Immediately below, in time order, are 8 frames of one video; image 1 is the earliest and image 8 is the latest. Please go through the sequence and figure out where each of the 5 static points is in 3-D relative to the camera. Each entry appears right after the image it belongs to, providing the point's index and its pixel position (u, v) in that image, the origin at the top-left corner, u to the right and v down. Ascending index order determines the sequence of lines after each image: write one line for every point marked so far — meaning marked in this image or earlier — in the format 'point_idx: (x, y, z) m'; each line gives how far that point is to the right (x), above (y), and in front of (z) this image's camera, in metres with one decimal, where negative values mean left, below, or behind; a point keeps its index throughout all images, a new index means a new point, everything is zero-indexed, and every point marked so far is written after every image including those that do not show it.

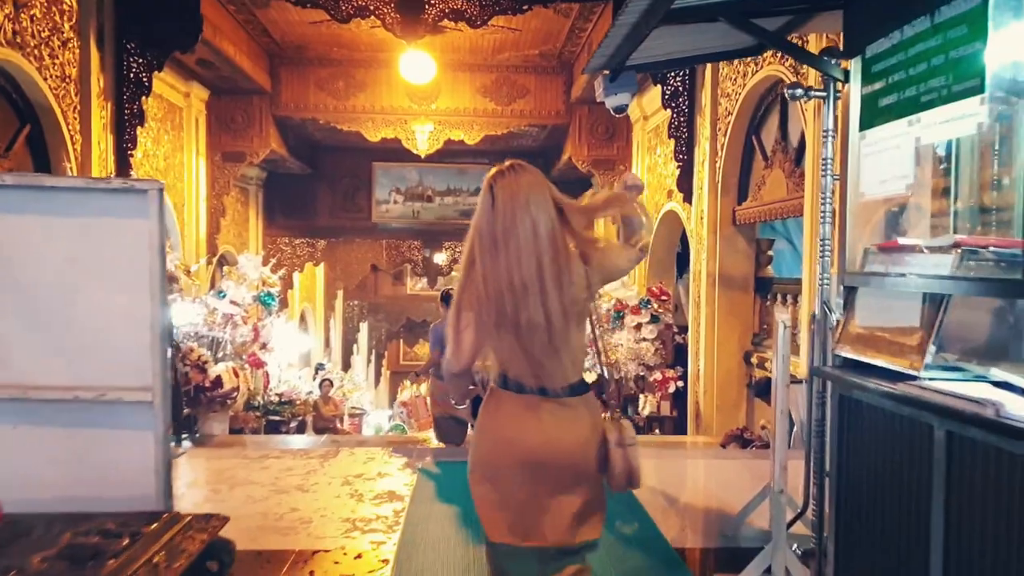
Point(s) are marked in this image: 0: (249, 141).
0: (-2.9, +1.6, +8.2) m
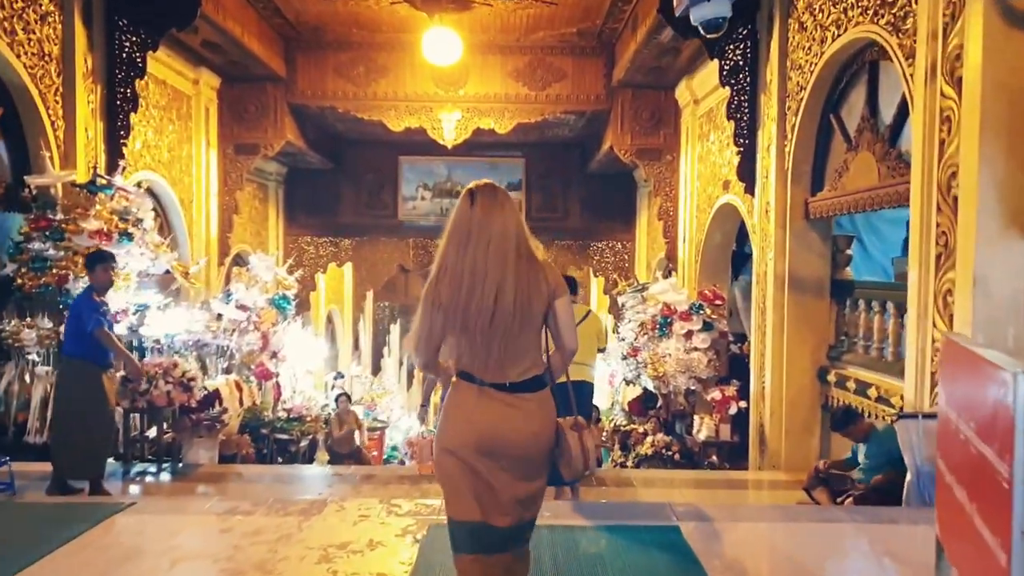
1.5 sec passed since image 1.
0: (-2.5, +1.6, +7.6) m
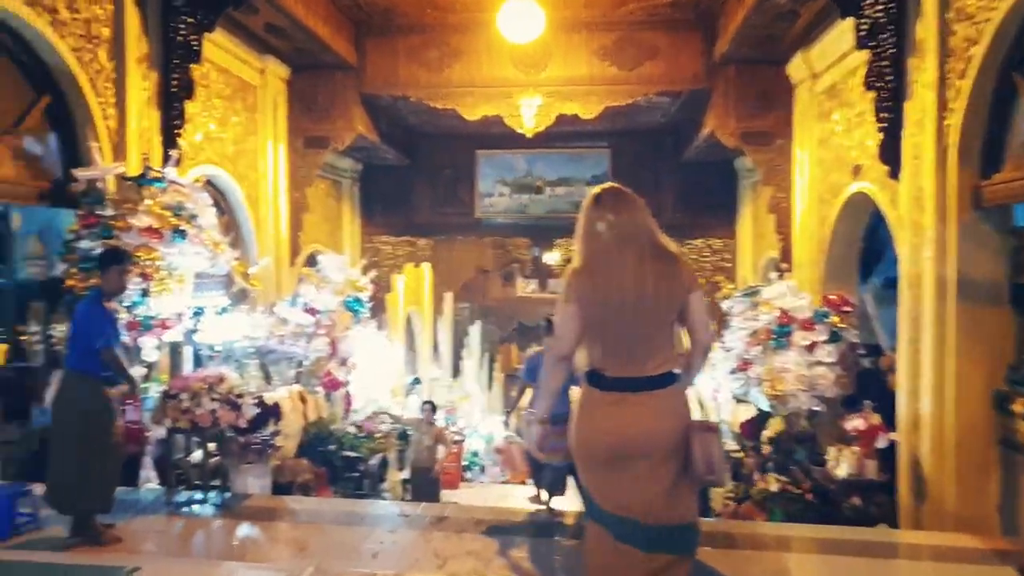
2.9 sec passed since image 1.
0: (-1.7, +1.5, +7.1) m
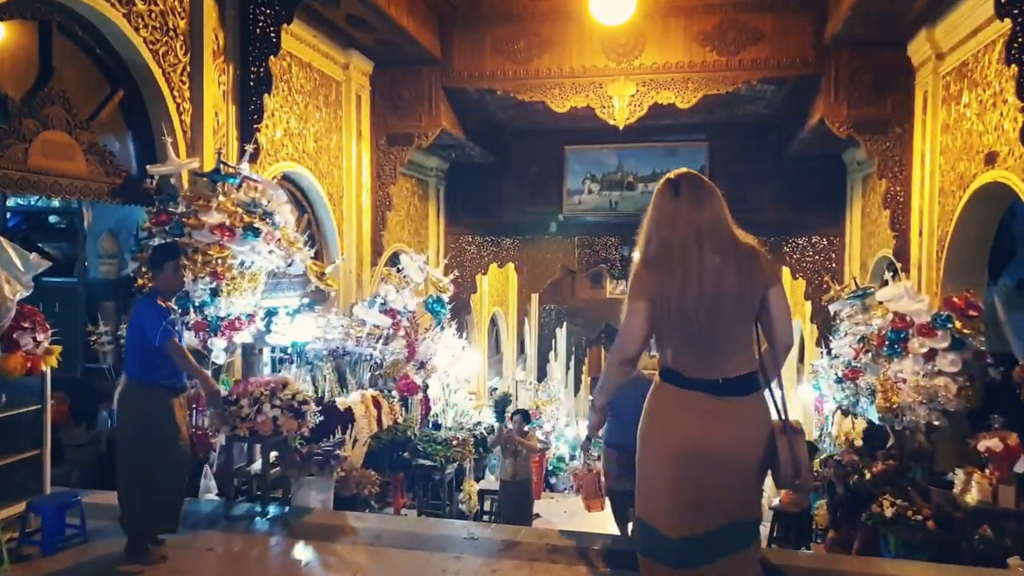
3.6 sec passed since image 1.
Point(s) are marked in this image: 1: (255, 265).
0: (-0.9, +1.5, +7.0) m
1: (-1.5, +0.1, +4.4) m
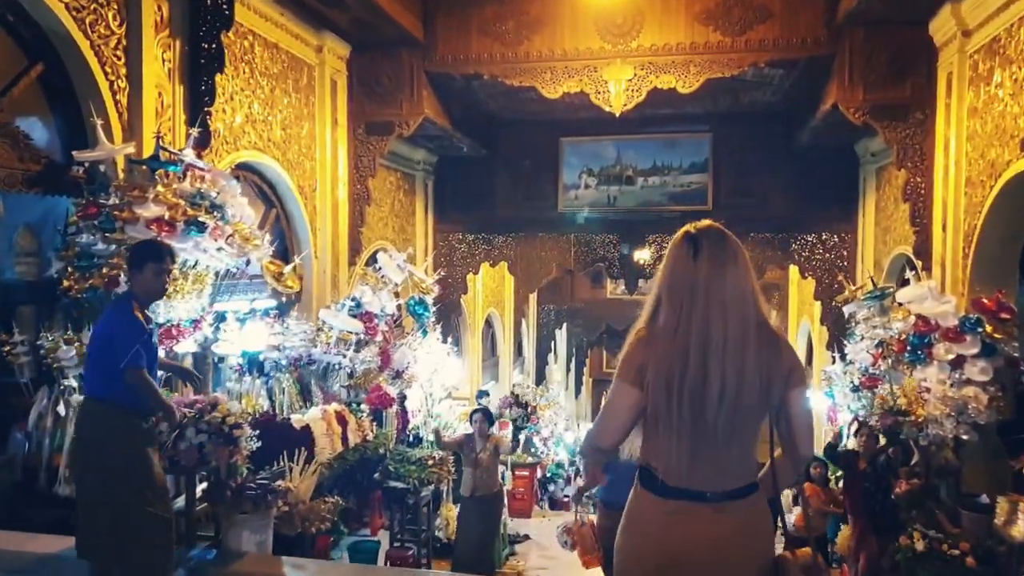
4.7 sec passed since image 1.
0: (-1.0, +1.5, +6.5) m
1: (-1.6, +0.1, +3.9) m
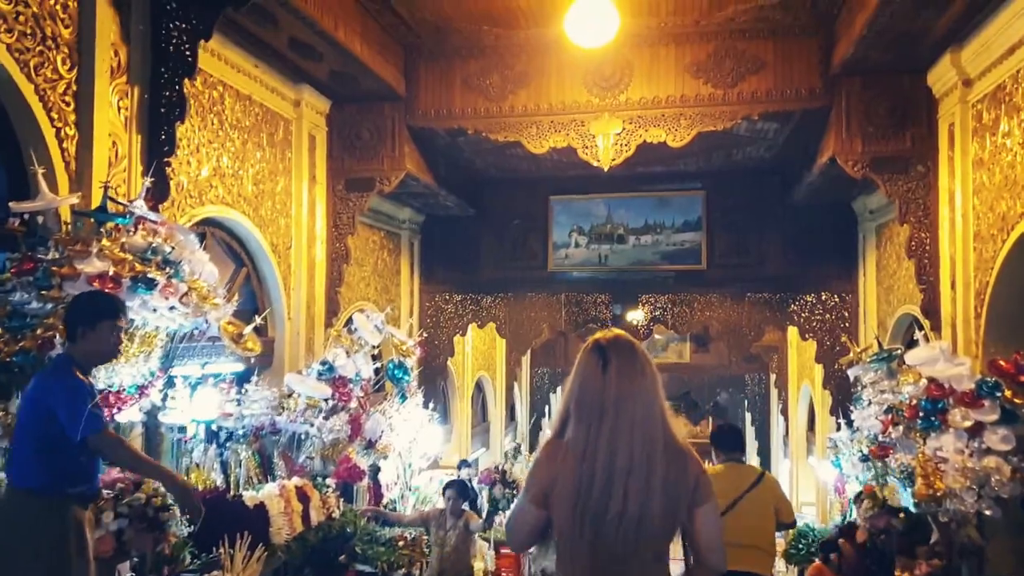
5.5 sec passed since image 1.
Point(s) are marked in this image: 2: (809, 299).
0: (-1.1, +1.0, +6.2) m
1: (-1.7, -0.2, +3.5) m
2: (+2.9, -0.1, +7.4) m
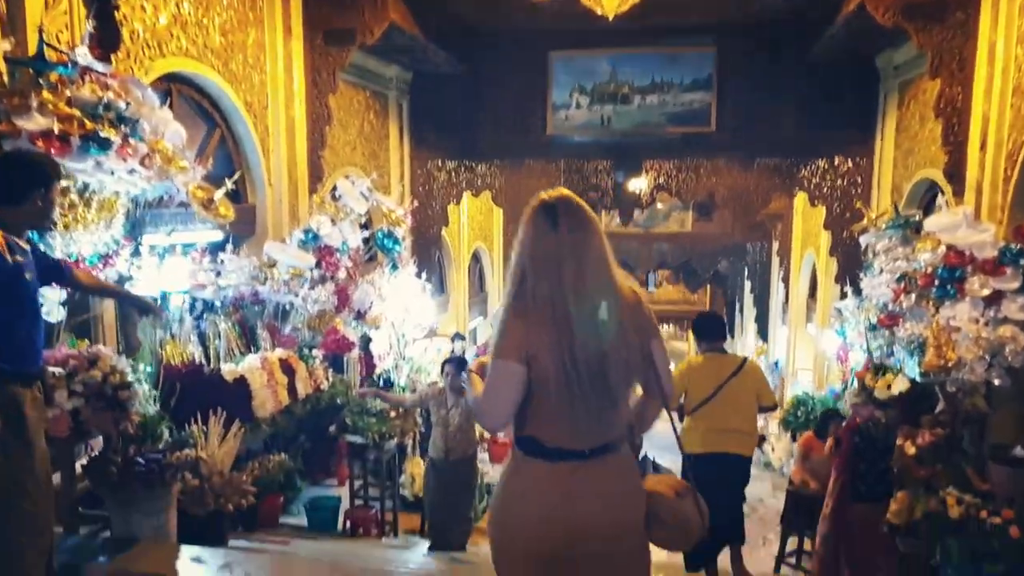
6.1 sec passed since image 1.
0: (-1.1, +2.1, +5.7) m
1: (-1.7, +0.4, +3.2) m
2: (+2.9, +1.2, +7.0) m
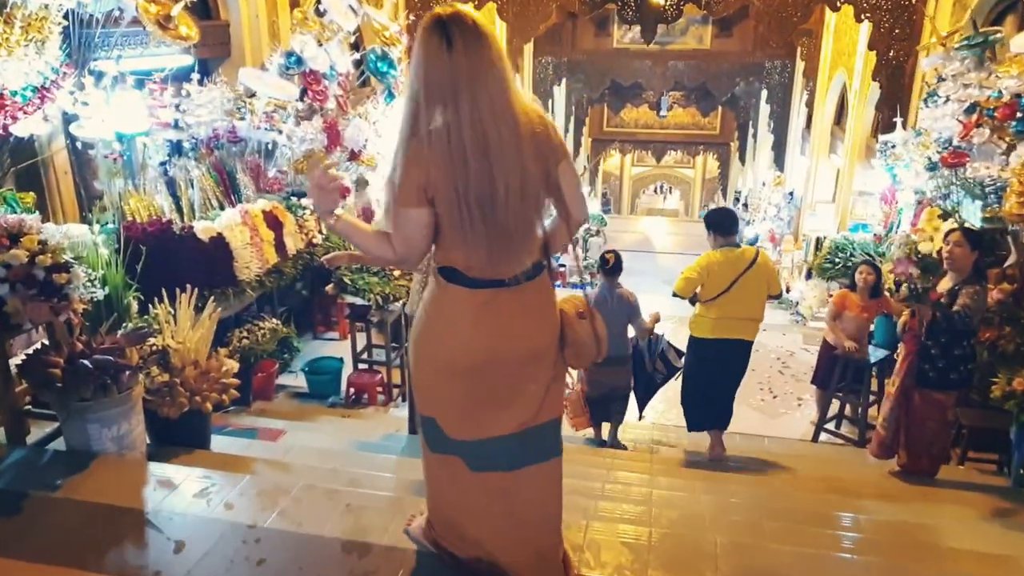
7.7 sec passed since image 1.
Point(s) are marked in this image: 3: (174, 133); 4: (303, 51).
0: (-1.0, +3.1, +4.6) m
1: (-1.6, +1.0, +2.6) m
2: (+3.0, +2.5, +6.0) m
3: (-1.4, +0.7, +3.3) m
4: (-1.0, +1.2, +3.7) m
